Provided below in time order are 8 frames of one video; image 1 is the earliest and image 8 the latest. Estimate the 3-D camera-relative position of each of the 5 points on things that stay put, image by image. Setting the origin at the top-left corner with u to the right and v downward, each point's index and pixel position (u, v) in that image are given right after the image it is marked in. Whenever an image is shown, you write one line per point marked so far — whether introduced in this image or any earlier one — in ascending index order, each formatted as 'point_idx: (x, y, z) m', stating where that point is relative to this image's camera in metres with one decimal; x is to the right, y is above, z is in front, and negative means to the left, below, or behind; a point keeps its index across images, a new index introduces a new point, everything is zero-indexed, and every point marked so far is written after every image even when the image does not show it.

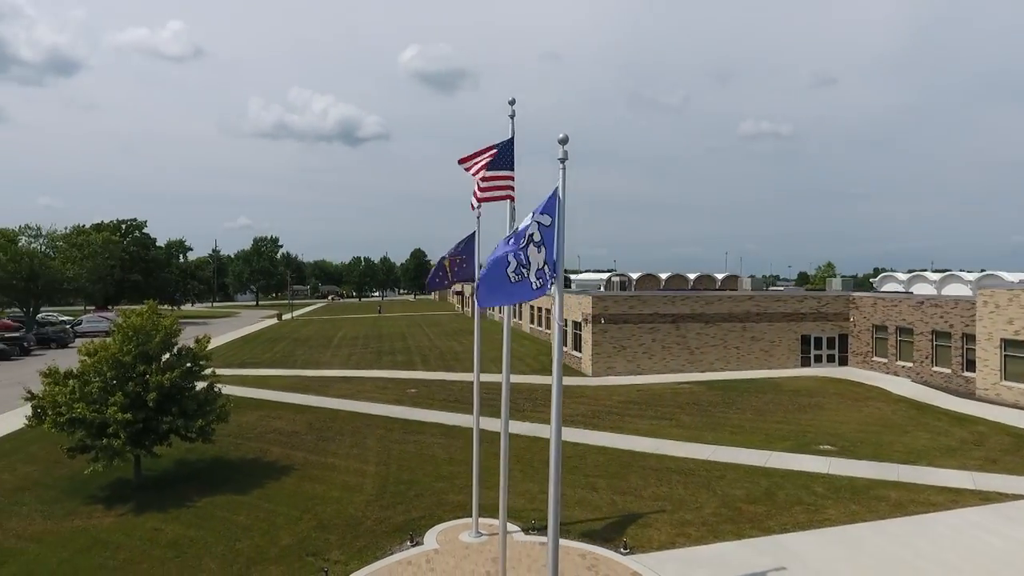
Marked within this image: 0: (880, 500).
0: (+7.5, -4.4, +13.1) m
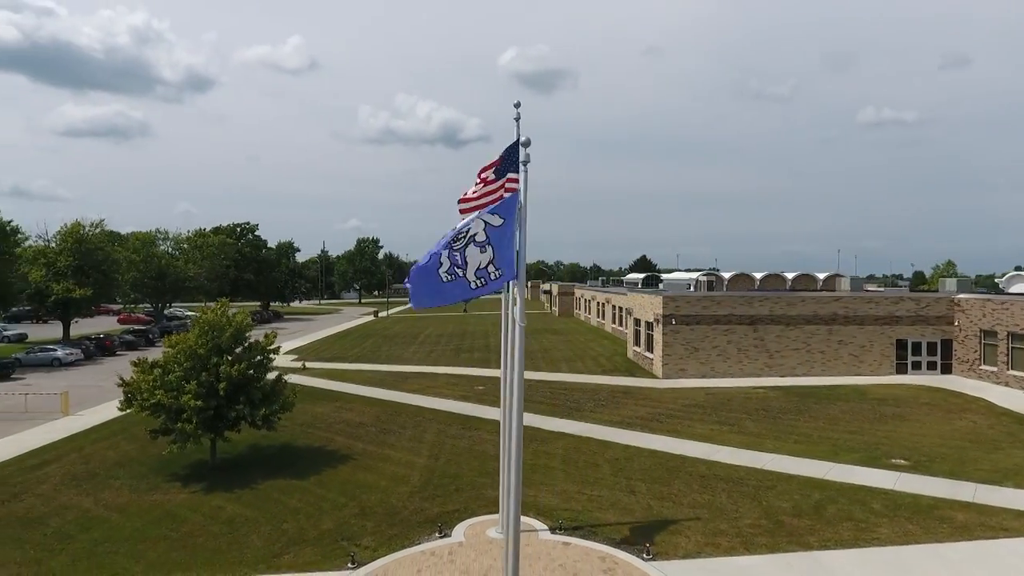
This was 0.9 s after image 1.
0: (+8.1, -4.4, +12.0) m
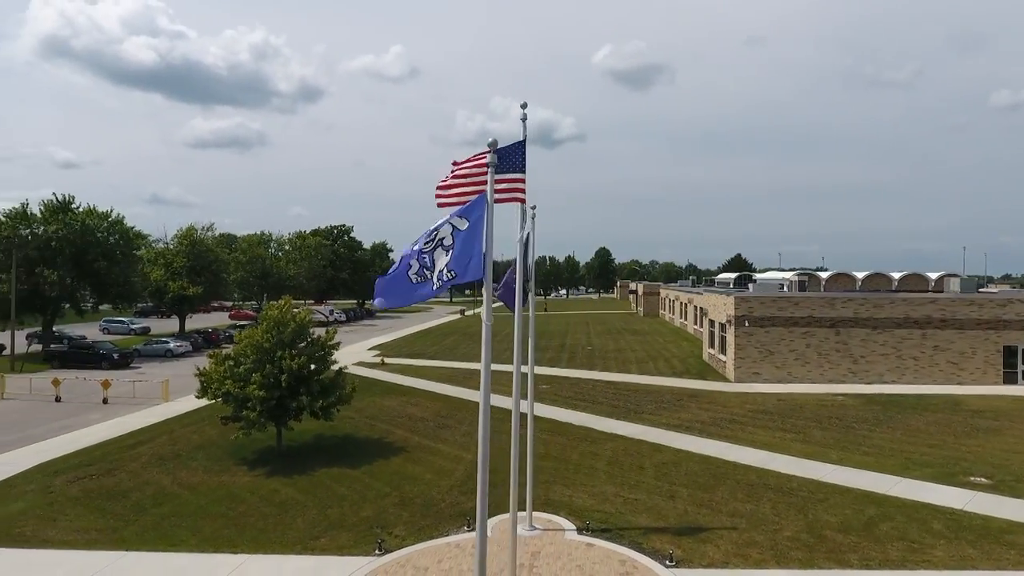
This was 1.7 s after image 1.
0: (+8.5, -4.4, +10.8) m
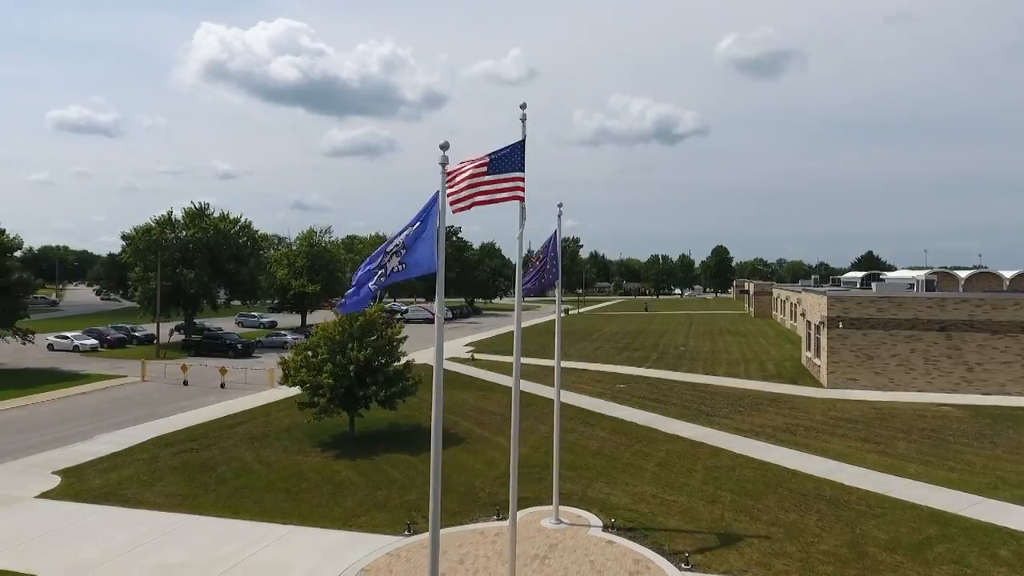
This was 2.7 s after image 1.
0: (+8.6, -4.4, +9.5) m
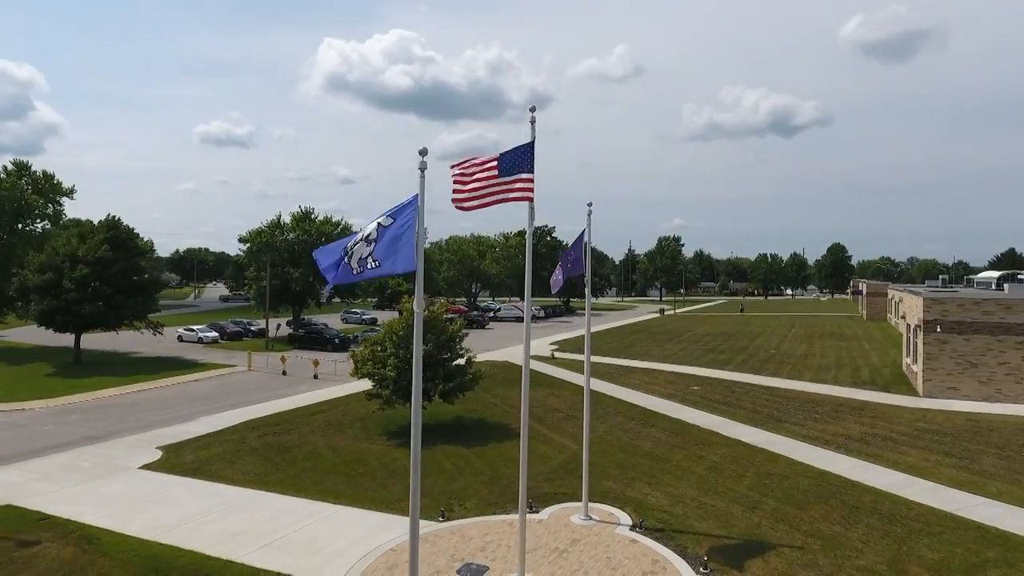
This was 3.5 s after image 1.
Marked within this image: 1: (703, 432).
0: (+8.6, -4.4, +8.3) m
1: (+5.7, -4.3, +18.9) m
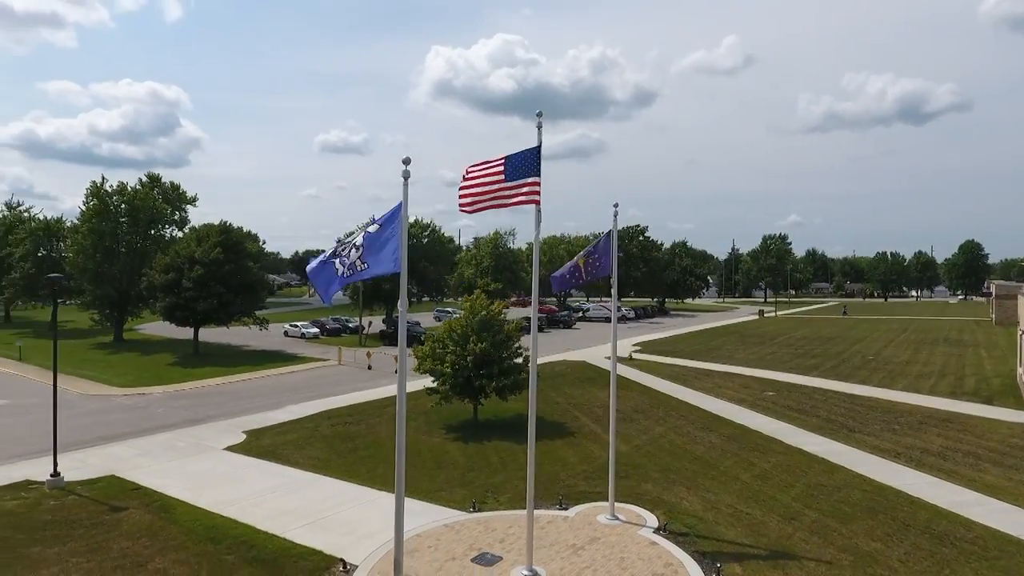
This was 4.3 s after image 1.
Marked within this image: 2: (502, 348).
0: (+8.3, -4.4, +7.2) m
1: (+7.2, -4.3, +18.1) m
2: (-0.3, -1.9, +19.9) m
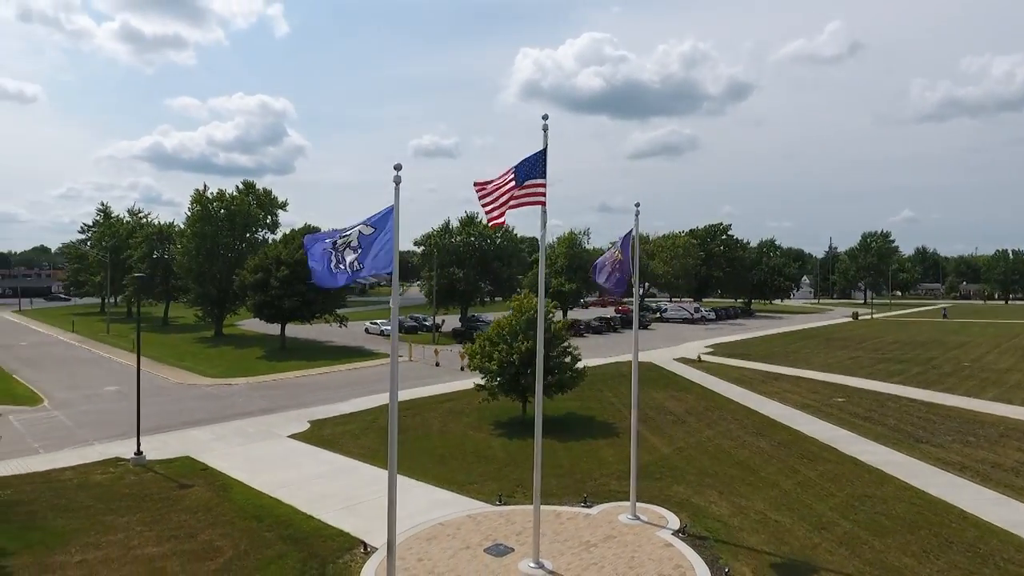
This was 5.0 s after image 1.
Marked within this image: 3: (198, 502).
0: (+7.9, -4.4, +6.4) m
1: (+8.3, -4.3, +17.3) m
2: (+1.2, -1.9, +20.1) m
3: (-7.1, -4.8, +14.3) m
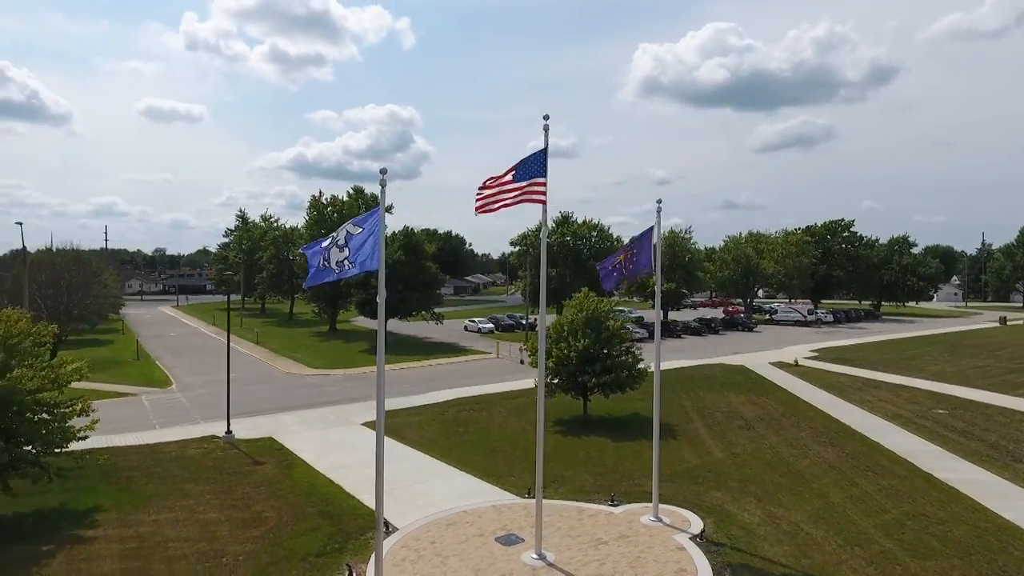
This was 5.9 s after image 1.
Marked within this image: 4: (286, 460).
0: (+7.0, -4.4, +5.2) m
1: (+9.5, -4.3, +15.9) m
2: (+3.0, -1.8, +20.0) m
3: (-6.2, -4.7, +15.8) m
4: (-6.1, -4.7, +17.2) m
